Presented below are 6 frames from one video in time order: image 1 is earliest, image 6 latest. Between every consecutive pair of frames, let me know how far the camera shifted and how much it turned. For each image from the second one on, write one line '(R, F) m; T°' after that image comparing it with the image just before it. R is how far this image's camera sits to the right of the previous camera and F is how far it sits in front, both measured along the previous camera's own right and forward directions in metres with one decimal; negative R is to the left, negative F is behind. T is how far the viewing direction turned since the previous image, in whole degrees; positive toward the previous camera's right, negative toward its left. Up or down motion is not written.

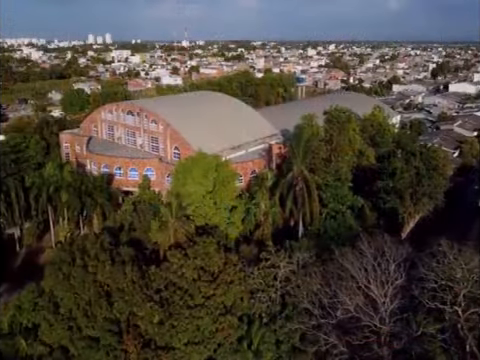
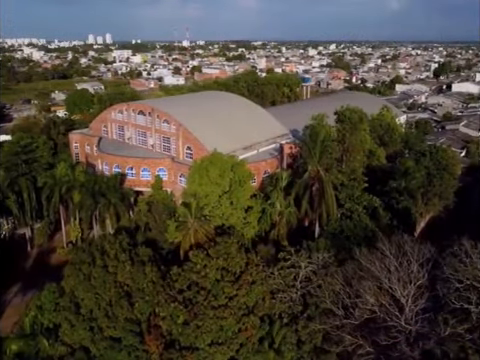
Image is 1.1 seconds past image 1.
(-1.1, 0.0) m; 0°
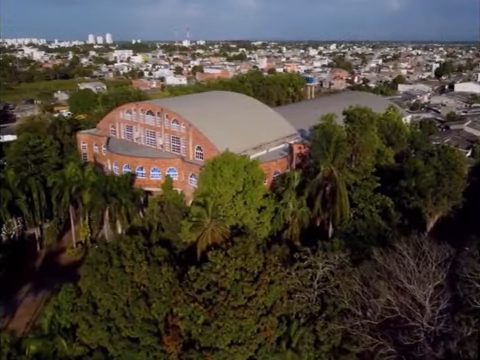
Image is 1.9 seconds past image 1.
(-0.9, 0.0) m; 0°
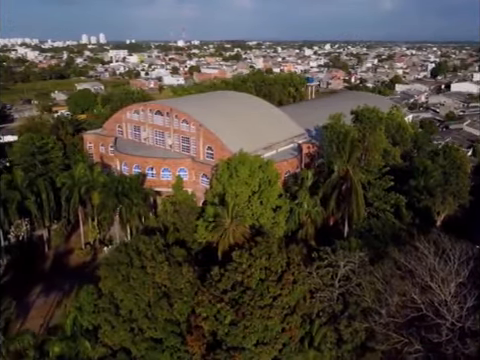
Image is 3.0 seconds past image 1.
(-1.5, 0.0) m; +1°
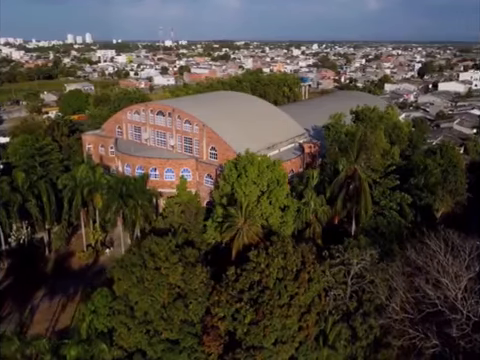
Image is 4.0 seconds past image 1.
(-1.4, -0.1) m; +2°
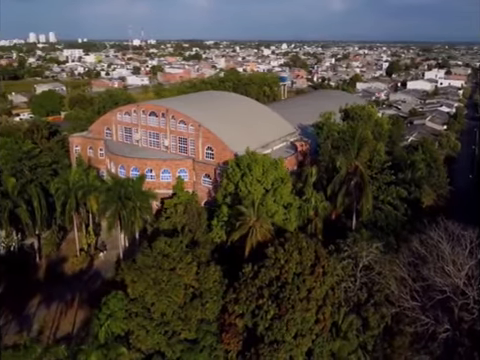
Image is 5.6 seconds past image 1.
(-2.3, -0.3) m; +4°
